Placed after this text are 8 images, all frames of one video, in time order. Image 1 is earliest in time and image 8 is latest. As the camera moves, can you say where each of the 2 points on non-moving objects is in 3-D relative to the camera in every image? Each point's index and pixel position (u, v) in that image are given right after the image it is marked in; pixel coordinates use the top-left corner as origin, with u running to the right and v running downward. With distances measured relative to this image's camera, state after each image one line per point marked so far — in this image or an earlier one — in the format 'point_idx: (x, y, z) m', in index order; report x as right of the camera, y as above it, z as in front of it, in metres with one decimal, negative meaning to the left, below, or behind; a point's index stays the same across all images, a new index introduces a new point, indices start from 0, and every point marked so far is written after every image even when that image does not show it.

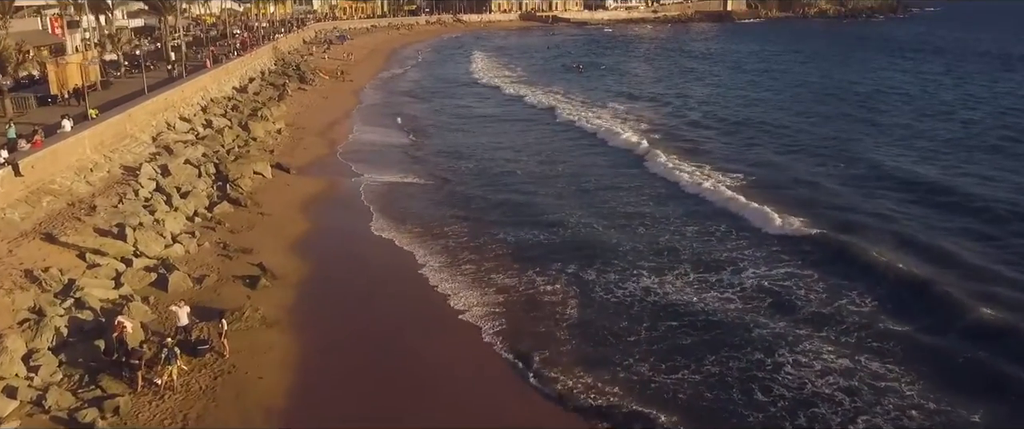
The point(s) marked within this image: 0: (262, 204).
0: (-6.1, +0.2, +19.3) m
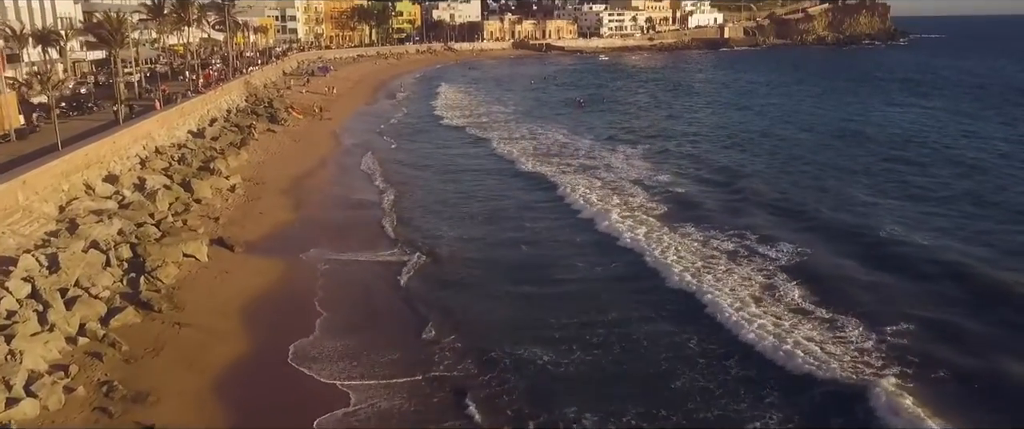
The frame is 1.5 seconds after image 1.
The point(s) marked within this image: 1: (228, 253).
0: (-6.0, -1.7, +14.5) m
1: (-6.4, -0.9, +18.1) m
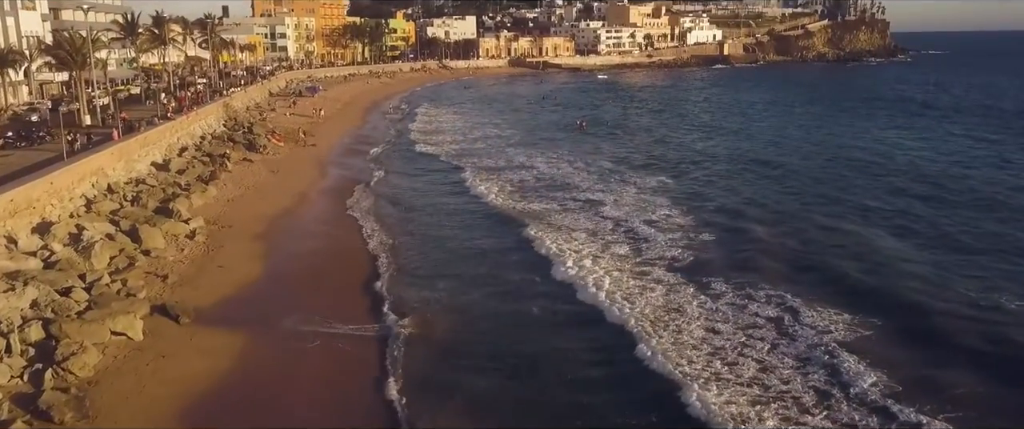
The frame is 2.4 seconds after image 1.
0: (-5.8, -2.8, +11.2) m
1: (-6.3, -2.0, +14.9) m
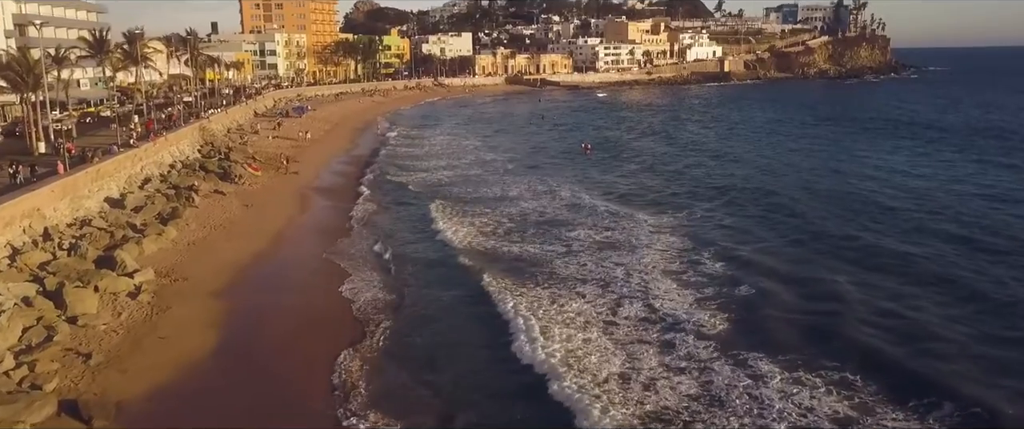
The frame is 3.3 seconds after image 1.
0: (-5.7, -3.8, +7.8) m
1: (-6.1, -3.1, +11.5) m
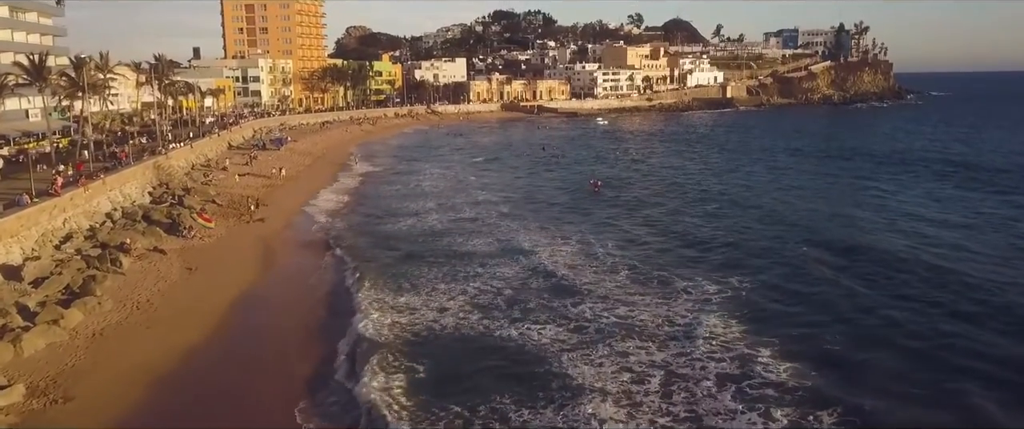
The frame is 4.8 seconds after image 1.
0: (-5.3, -5.0, +2.3) m
1: (-5.8, -4.4, +5.9) m
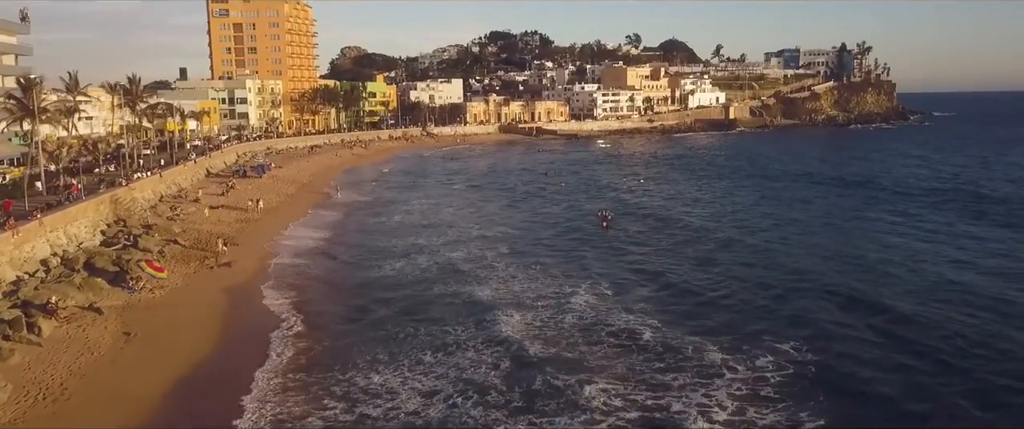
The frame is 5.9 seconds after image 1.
0: (-5.0, -5.7, -1.8) m
1: (-5.6, -5.2, +1.9) m
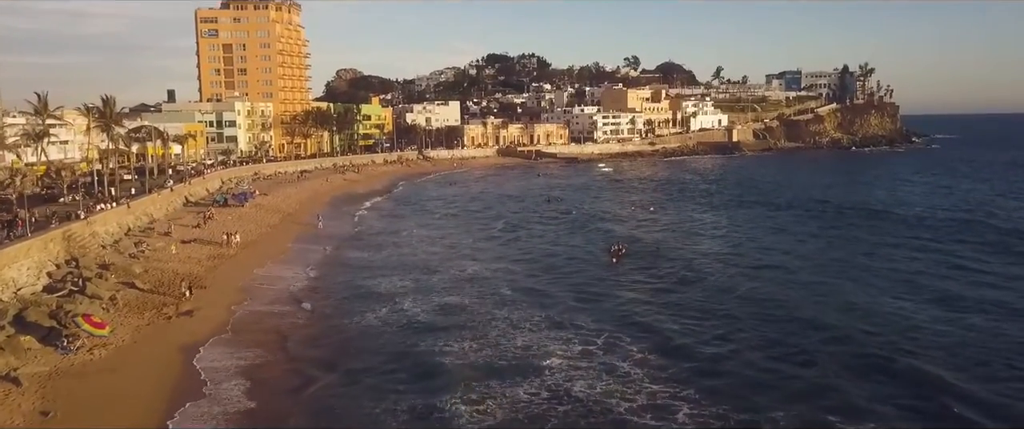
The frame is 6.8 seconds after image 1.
0: (-4.8, -6.1, -5.4) m
1: (-5.3, -5.7, -1.7) m
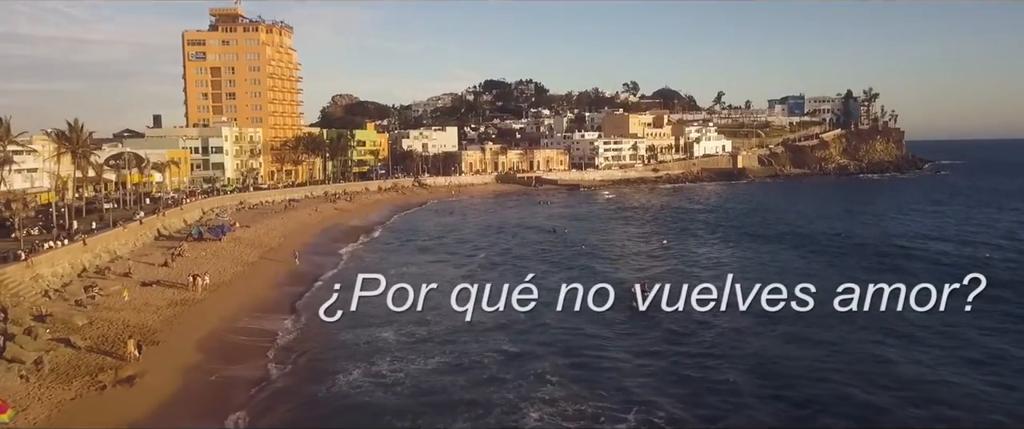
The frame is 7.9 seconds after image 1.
0: (-4.4, -6.3, -9.6) m
1: (-5.0, -6.0, -5.9) m
